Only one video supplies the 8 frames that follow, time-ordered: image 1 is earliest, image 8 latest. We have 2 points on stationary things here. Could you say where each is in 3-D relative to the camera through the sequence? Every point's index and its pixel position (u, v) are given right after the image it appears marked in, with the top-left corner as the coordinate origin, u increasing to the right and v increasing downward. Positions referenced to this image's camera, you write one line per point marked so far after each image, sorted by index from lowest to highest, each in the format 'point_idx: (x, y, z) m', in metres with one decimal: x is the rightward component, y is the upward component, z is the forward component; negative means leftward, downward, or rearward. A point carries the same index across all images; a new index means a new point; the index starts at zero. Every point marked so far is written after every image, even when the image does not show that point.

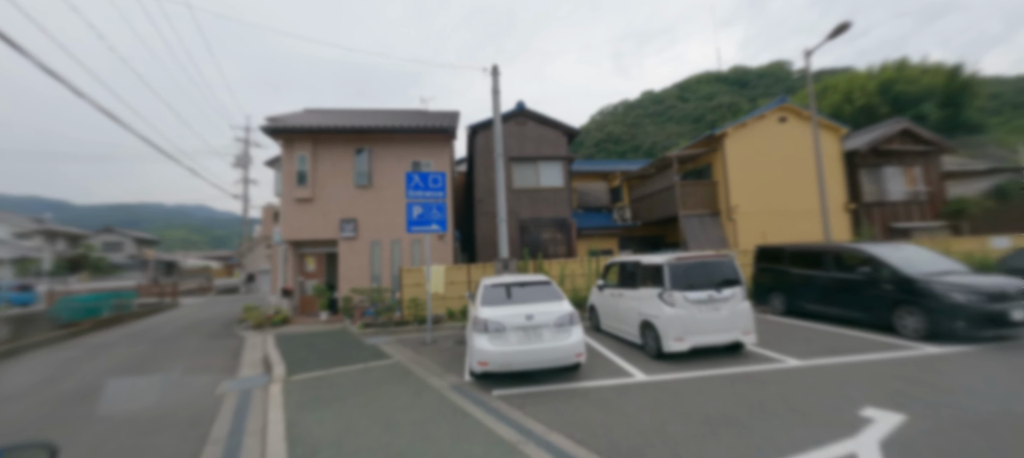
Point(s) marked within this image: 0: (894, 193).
0: (+14.4, +1.3, +14.8) m
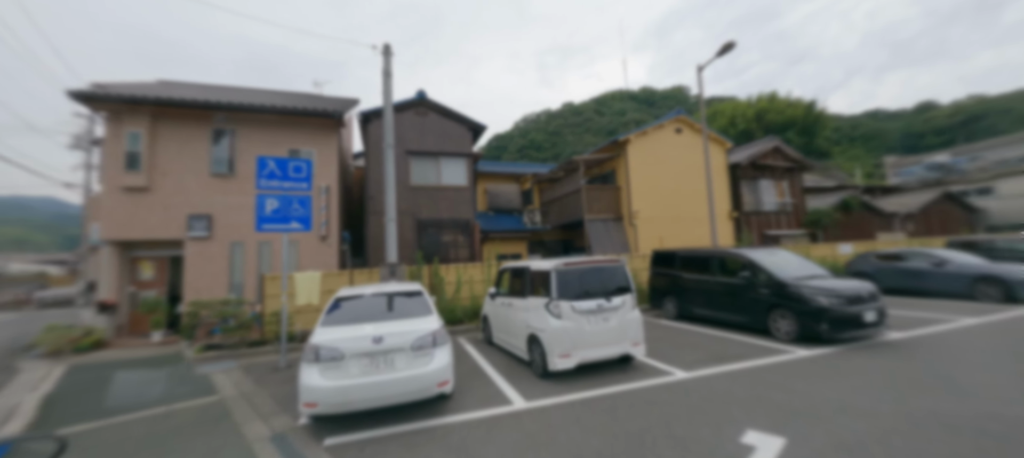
0: (+10.7, +1.1, +16.4) m
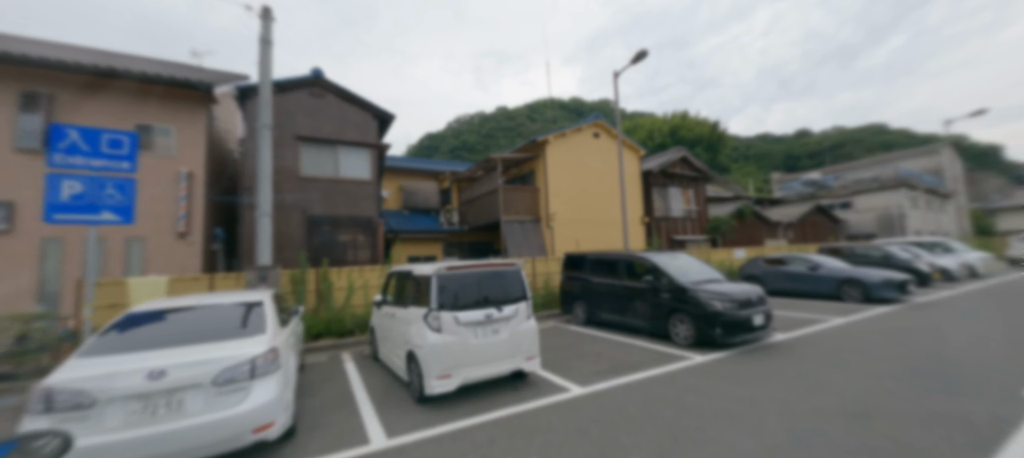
0: (+7.2, +0.8, +17.3) m
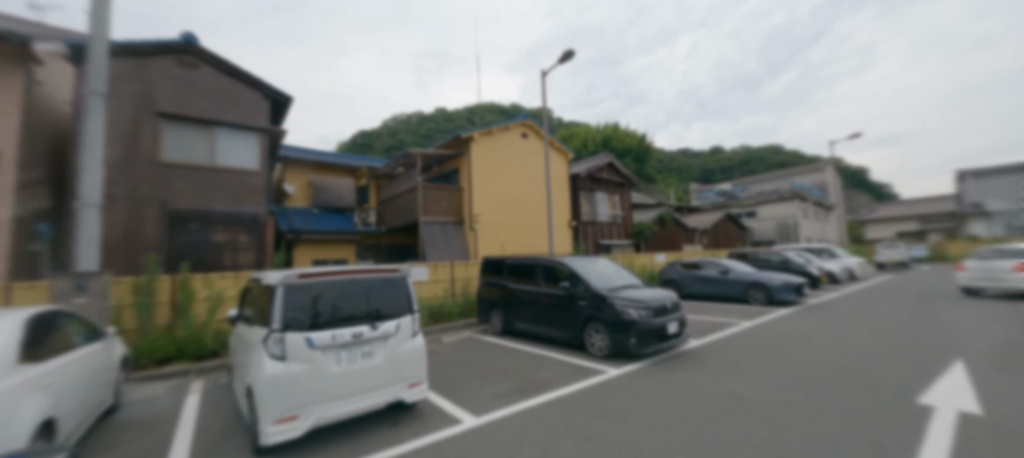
0: (+4.0, +0.6, +17.4) m
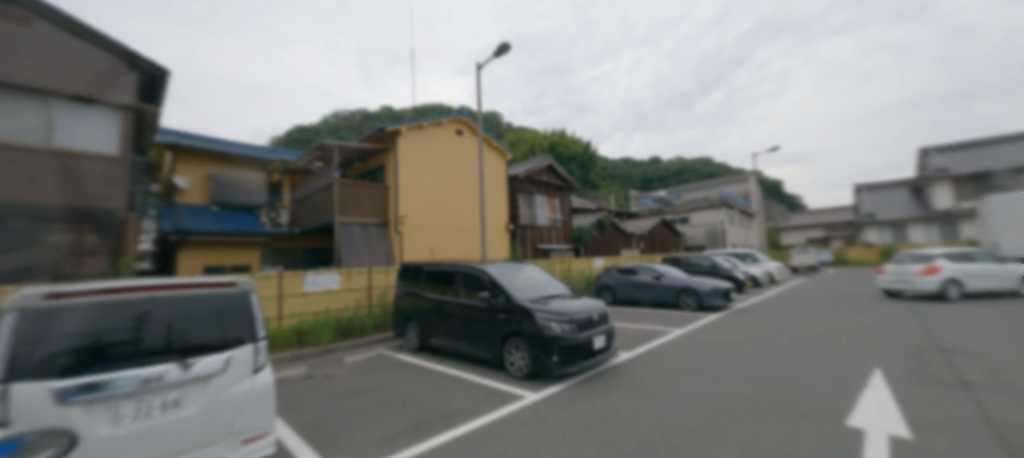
0: (+1.2, +0.5, +17.0) m
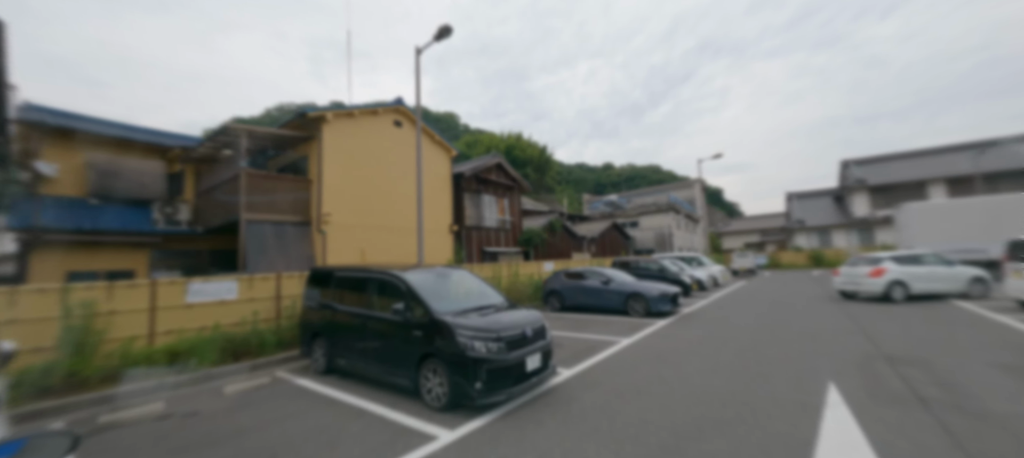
0: (-1.0, +0.4, +16.1) m
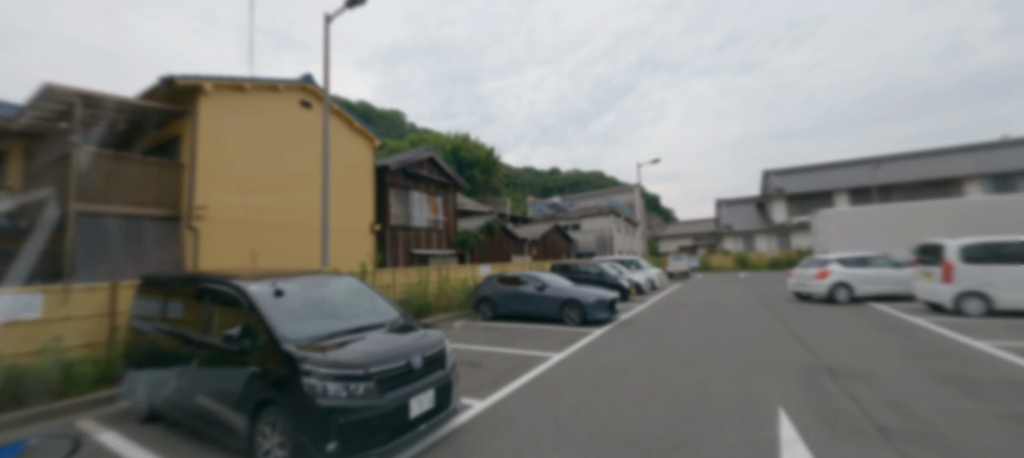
0: (-3.5, +0.4, +14.6) m
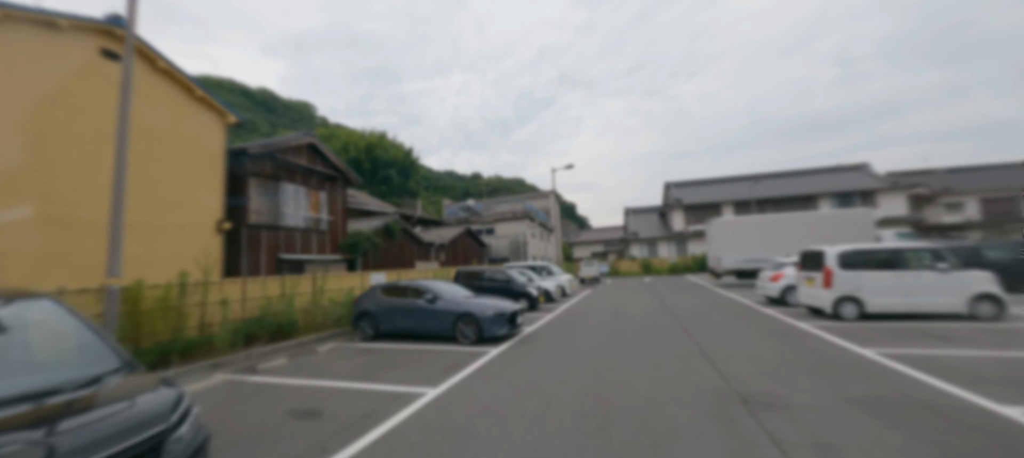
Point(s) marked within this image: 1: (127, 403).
0: (-6.8, +0.4, +12.1) m
1: (-2.2, -1.0, +2.2) m
